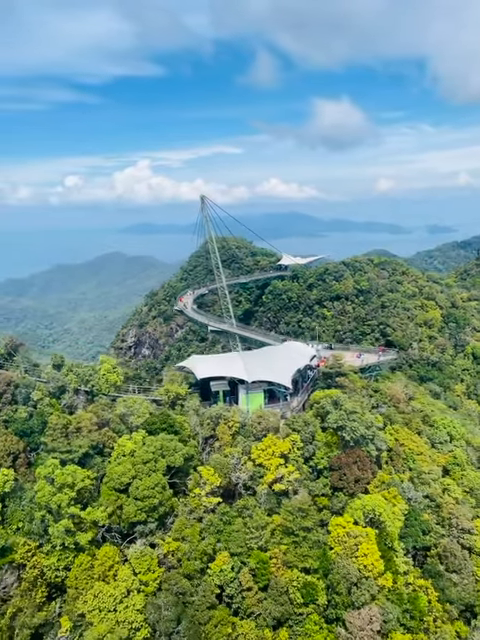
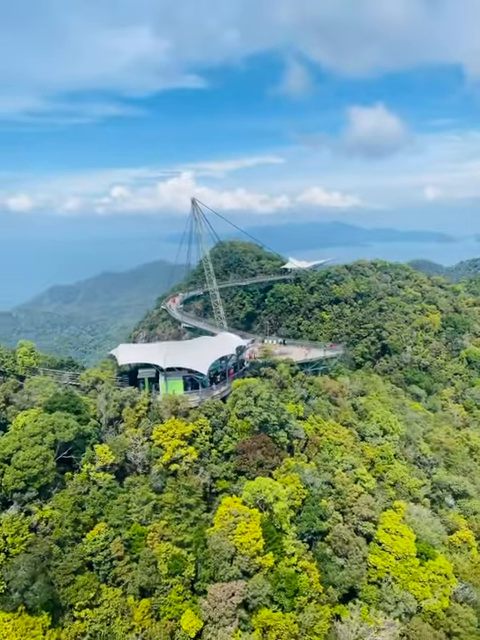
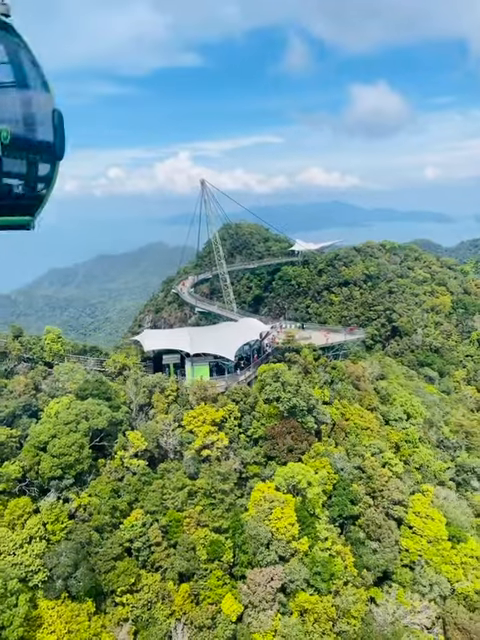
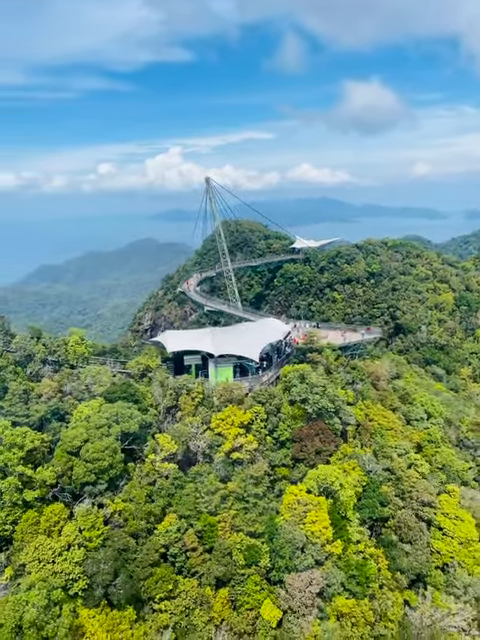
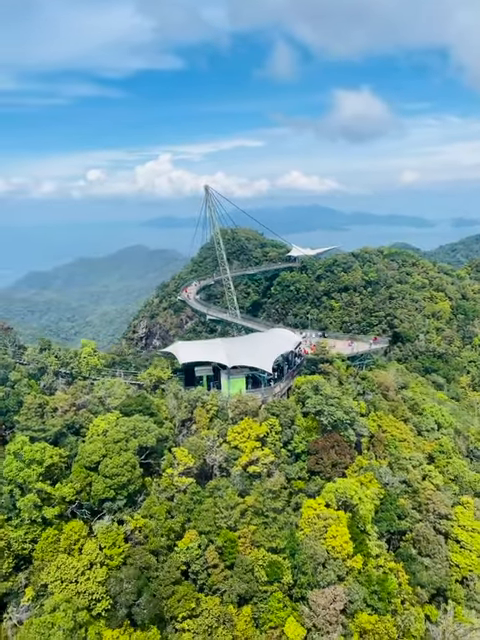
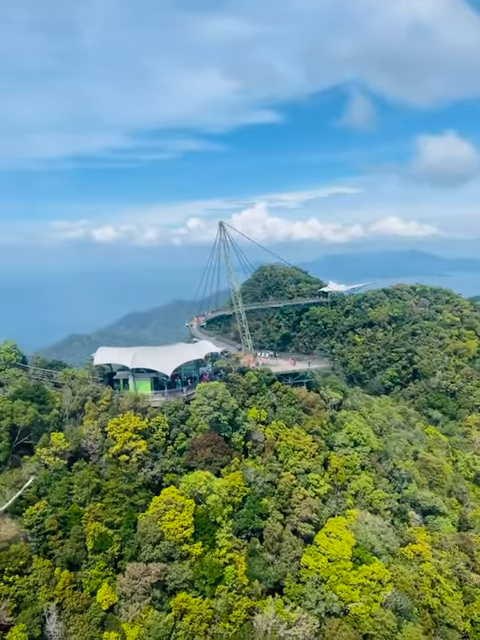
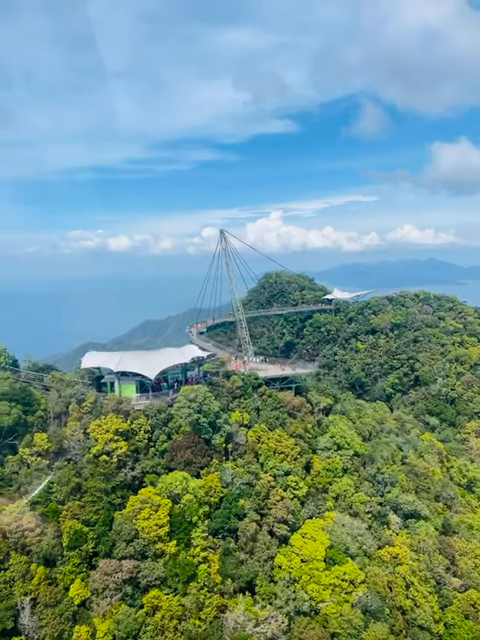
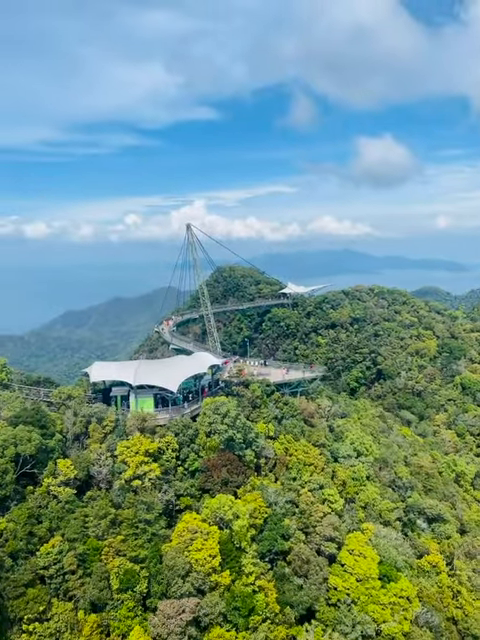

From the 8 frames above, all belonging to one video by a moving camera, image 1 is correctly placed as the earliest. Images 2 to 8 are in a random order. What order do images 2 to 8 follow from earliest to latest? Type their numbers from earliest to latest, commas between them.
5, 4, 3, 2, 8, 6, 7
